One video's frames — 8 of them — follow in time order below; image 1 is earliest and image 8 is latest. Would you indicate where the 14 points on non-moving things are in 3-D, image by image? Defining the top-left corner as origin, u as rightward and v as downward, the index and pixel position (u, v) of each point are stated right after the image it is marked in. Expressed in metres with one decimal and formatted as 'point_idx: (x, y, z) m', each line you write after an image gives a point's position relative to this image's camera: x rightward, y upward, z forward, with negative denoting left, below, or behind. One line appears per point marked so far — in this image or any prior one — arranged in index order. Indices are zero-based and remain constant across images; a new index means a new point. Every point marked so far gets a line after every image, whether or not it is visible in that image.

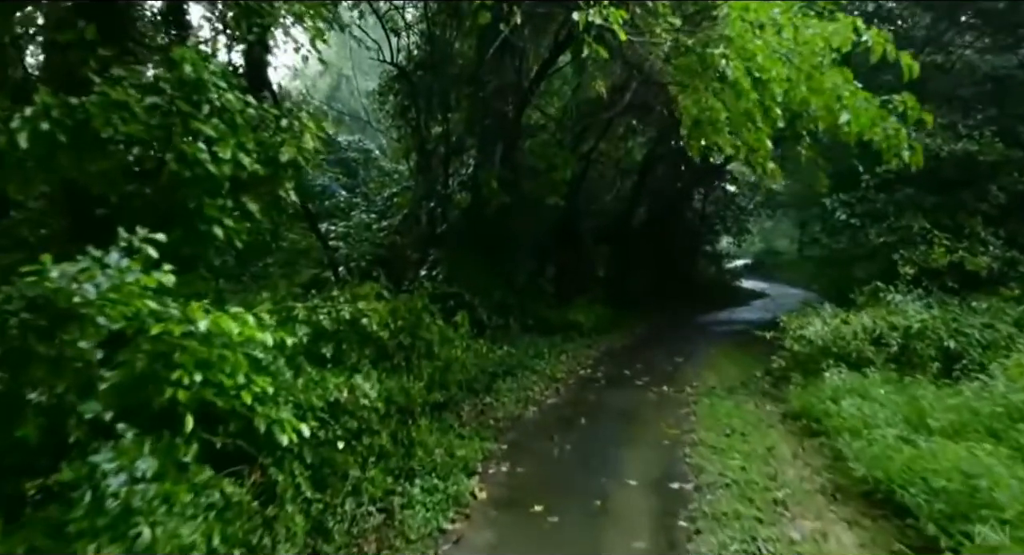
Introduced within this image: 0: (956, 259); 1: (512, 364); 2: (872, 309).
0: (+5.5, +0.2, +9.4) m
1: (0.0, -1.2, +10.5) m
2: (+4.4, -0.4, +9.3) m
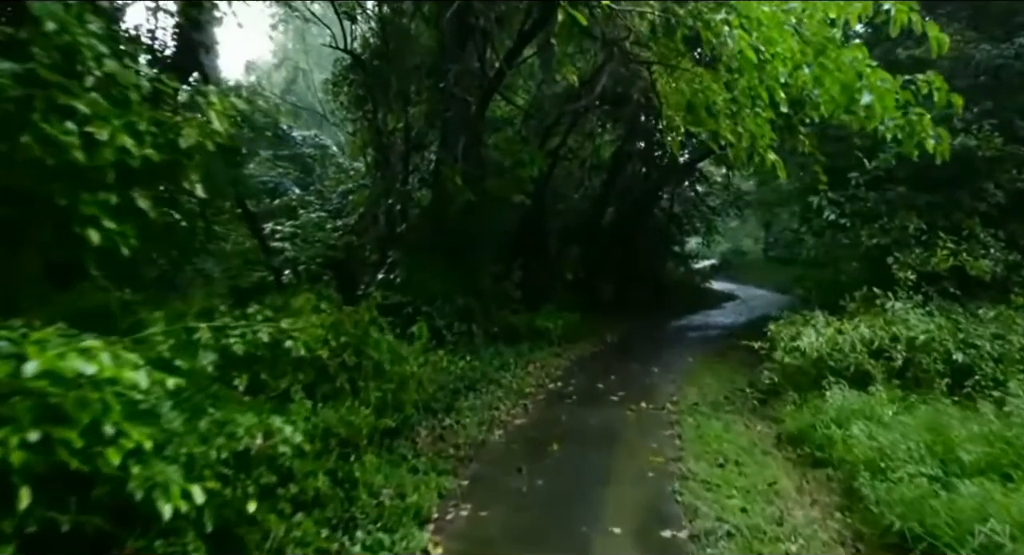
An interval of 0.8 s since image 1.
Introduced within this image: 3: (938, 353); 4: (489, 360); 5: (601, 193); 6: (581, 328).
0: (+5.1, +0.2, +8.7) m
1: (-0.5, -1.3, +9.6) m
2: (+4.0, -0.5, +8.5) m
3: (+4.1, -0.7, +7.4) m
4: (-0.4, -1.3, +11.0) m
5: (+2.1, +2.0, +18.2) m
6: (+1.4, -1.0, +15.2) m
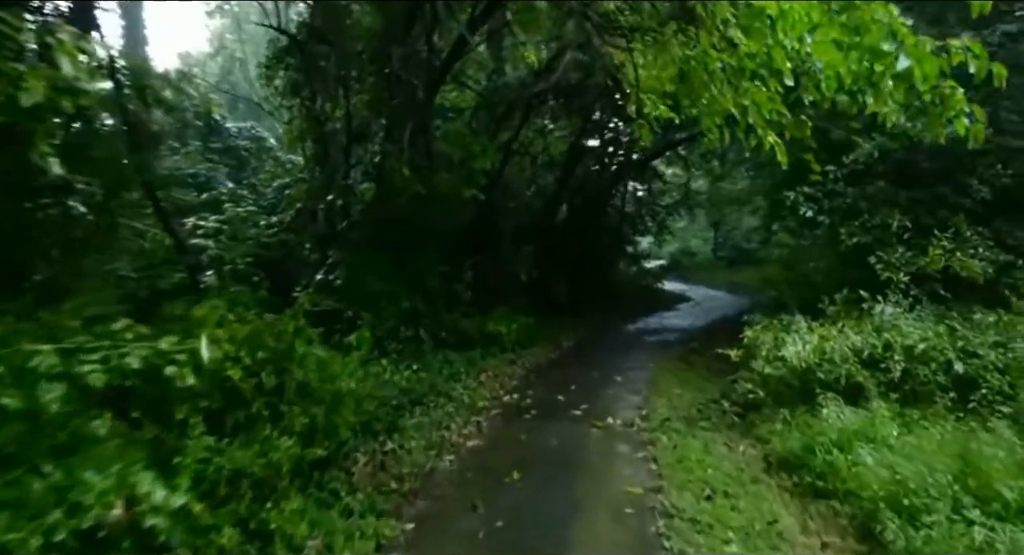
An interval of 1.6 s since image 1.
0: (+4.6, +0.1, +8.0) m
1: (-1.0, -1.3, +8.5) m
2: (+3.5, -0.5, +7.8) m
3: (+3.7, -0.8, +6.7) m
4: (-1.0, -1.3, +10.0) m
5: (+1.0, +2.0, +17.3) m
6: (+0.5, -1.0, +14.3) m
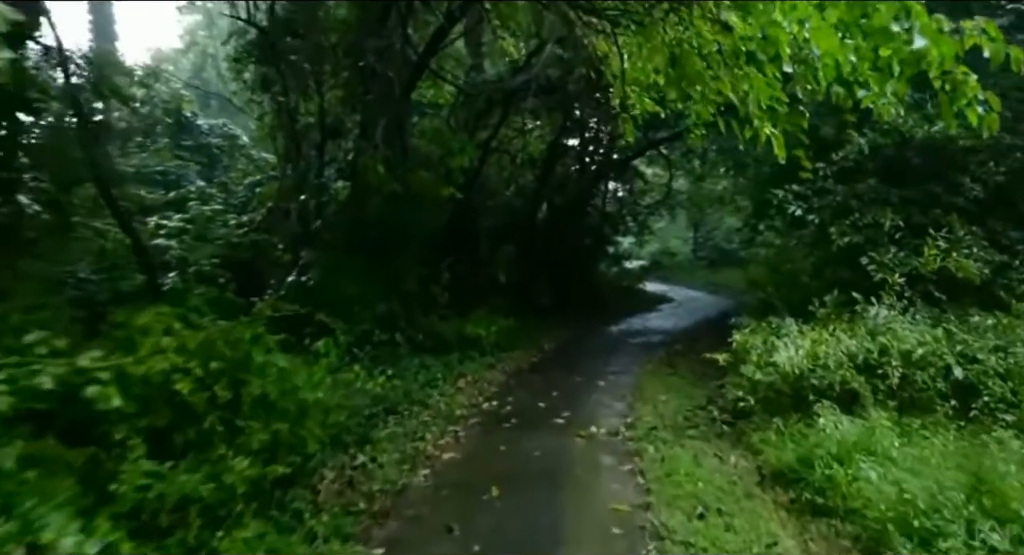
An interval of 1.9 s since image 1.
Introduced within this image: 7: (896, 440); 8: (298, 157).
0: (+4.4, +0.1, +7.7) m
1: (-1.2, -1.3, +8.1) m
2: (+3.3, -0.5, +7.5) m
3: (+3.5, -0.8, +6.4) m
4: (-1.3, -1.3, +9.6) m
5: (+0.5, +2.0, +16.9) m
6: (+0.1, -1.0, +14.0) m
7: (+2.8, -1.2, +5.5) m
8: (-3.1, +1.7, +11.0) m
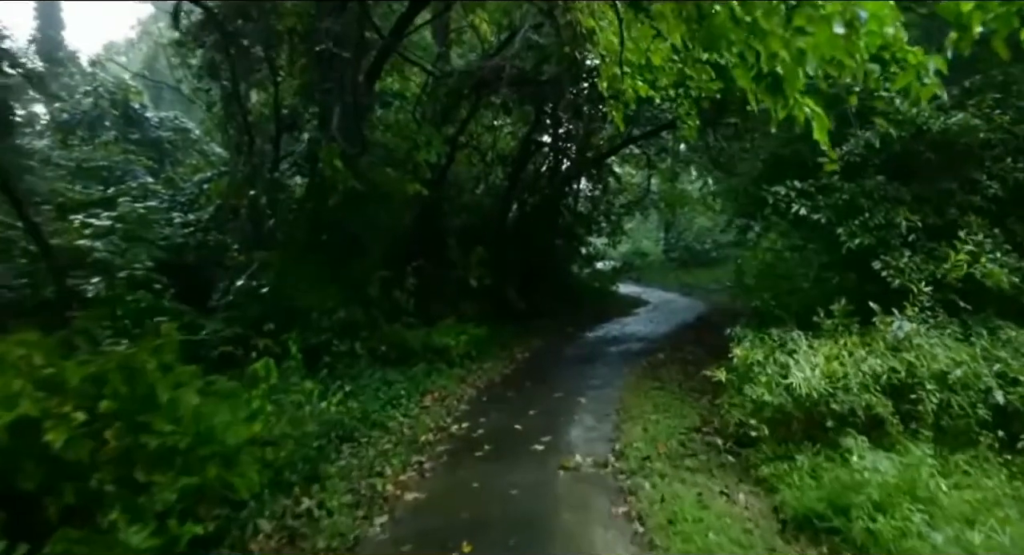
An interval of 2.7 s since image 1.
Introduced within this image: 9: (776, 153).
0: (+4.1, +0.1, +6.9) m
1: (-1.5, -1.4, +7.1) m
2: (+3.0, -0.6, +6.6) m
3: (+3.3, -0.8, +5.5) m
4: (-1.6, -1.4, +8.6) m
5: (-0.1, +1.9, +16.0) m
6: (-0.4, -1.1, +13.0) m
7: (+2.6, -1.2, +4.7) m
8: (-3.4, +1.7, +9.9) m
9: (+3.3, +1.6, +9.6) m
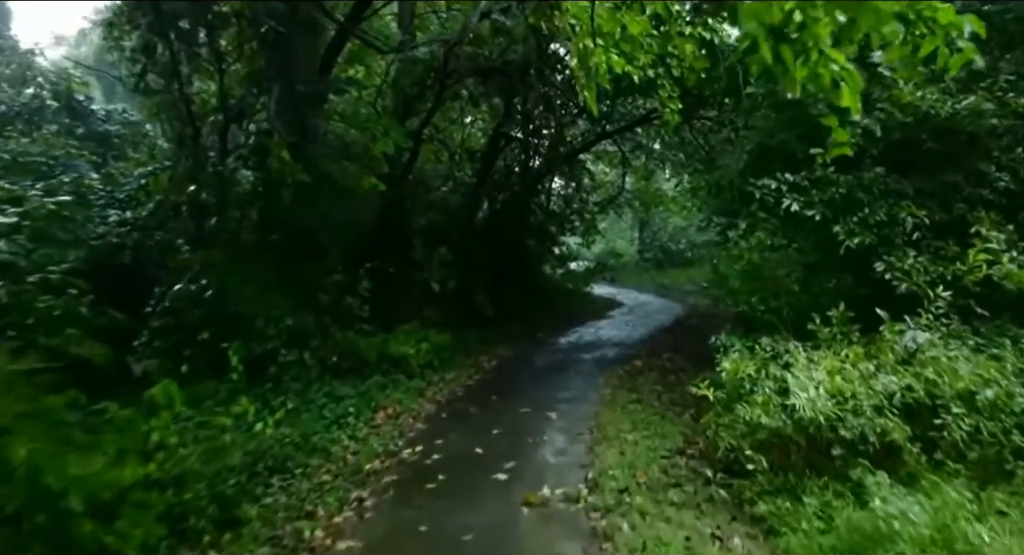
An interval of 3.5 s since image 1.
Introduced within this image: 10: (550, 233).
0: (+3.8, 0.0, +6.2) m
1: (-1.8, -1.4, +6.1) m
2: (+2.7, -0.6, +5.8) m
3: (+3.0, -0.9, +4.7) m
4: (-2.0, -1.4, +7.6) m
5: (-0.8, +1.9, +15.1) m
6: (-0.9, -1.2, +12.1) m
7: (+2.4, -1.3, +3.9) m
8: (-3.9, +1.6, +8.9) m
9: (+2.9, +1.5, +8.8) m
10: (+0.9, +1.0, +18.0) m
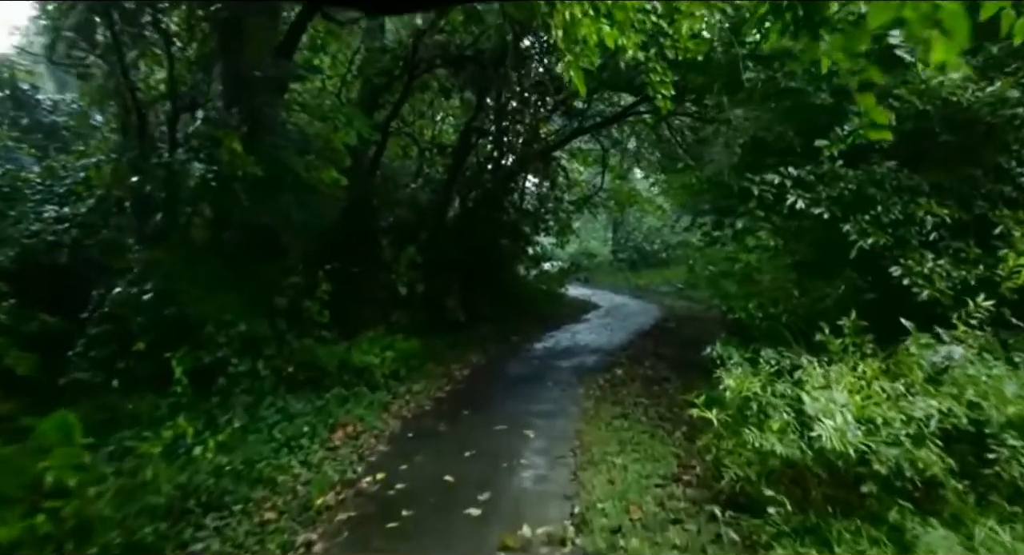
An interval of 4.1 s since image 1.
0: (+3.6, 0.0, +5.5) m
1: (-2.0, -1.4, +5.3) m
2: (+2.6, -0.6, +5.1) m
3: (+2.9, -0.9, +4.0) m
4: (-2.2, -1.4, +6.7) m
5: (-1.3, +1.8, +14.2) m
6: (-1.3, -1.2, +11.2) m
7: (+2.3, -1.3, +3.2) m
8: (-4.1, +1.6, +7.9) m
9: (+2.6, +1.5, +8.1) m
10: (+0.3, +1.0, +17.2) m
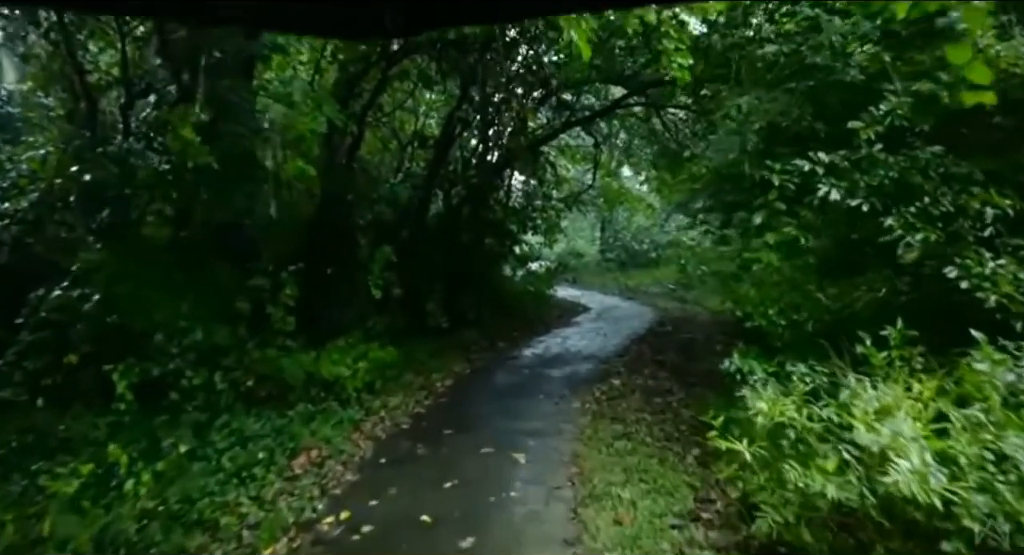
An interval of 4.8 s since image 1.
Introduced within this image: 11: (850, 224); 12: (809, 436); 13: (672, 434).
0: (+3.5, 0.0, +4.6) m
1: (-2.1, -1.5, +4.3) m
2: (+2.5, -0.6, +4.3) m
3: (+2.9, -0.9, +3.2) m
4: (-2.3, -1.5, +5.8) m
5: (-1.5, +1.8, +13.3) m
6: (-1.5, -1.2, +10.3) m
7: (+2.3, -1.3, +2.3) m
8: (-4.3, +1.6, +6.9) m
9: (+2.5, +1.5, +7.2) m
10: (0.0, +1.0, +16.3) m
11: (+2.6, +0.4, +6.0) m
12: (+1.6, -0.9, +4.3) m
13: (+1.5, -1.4, +7.1) m
